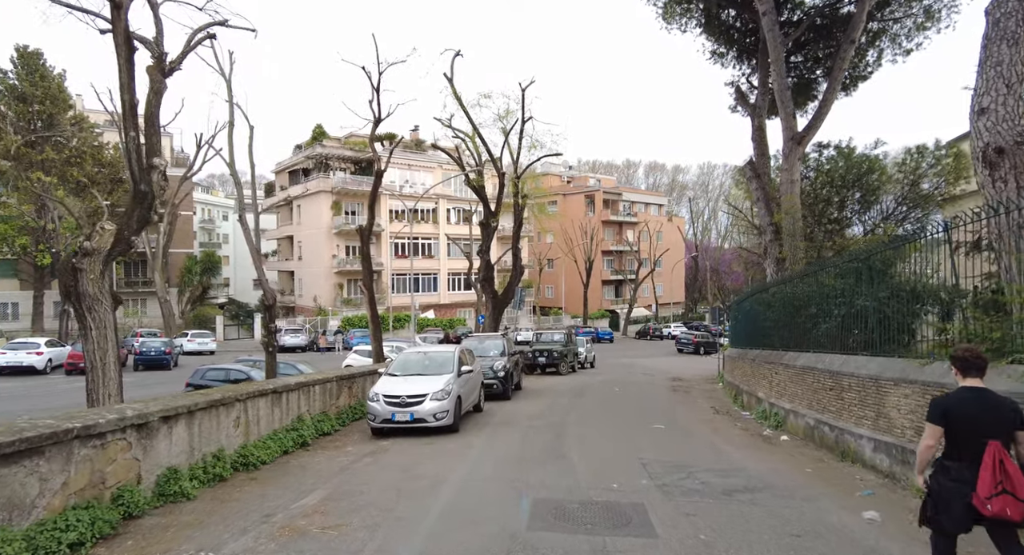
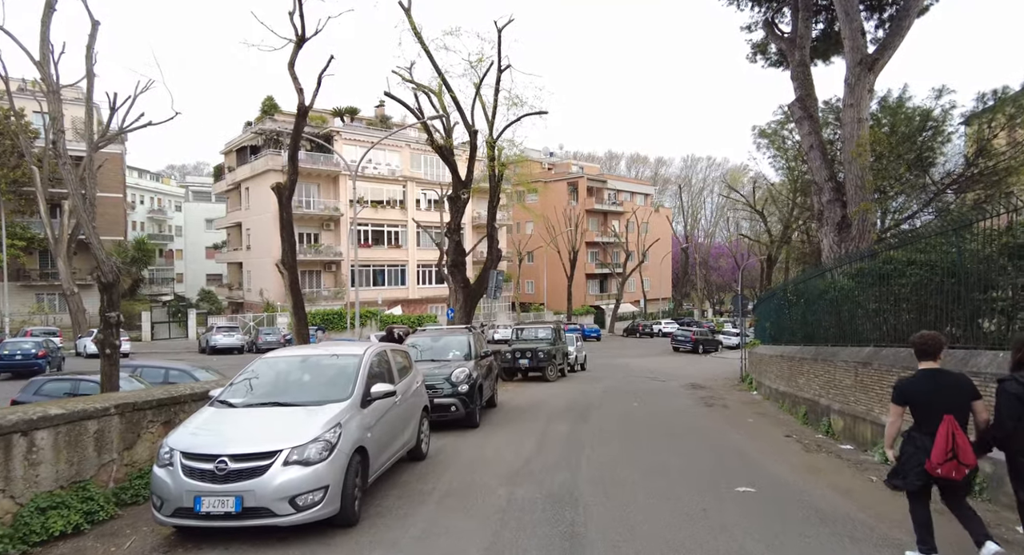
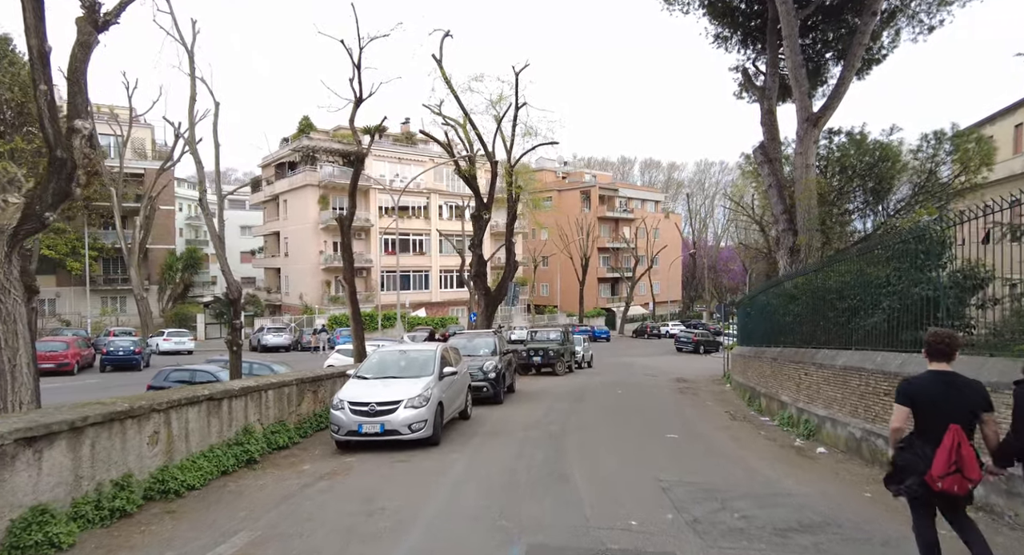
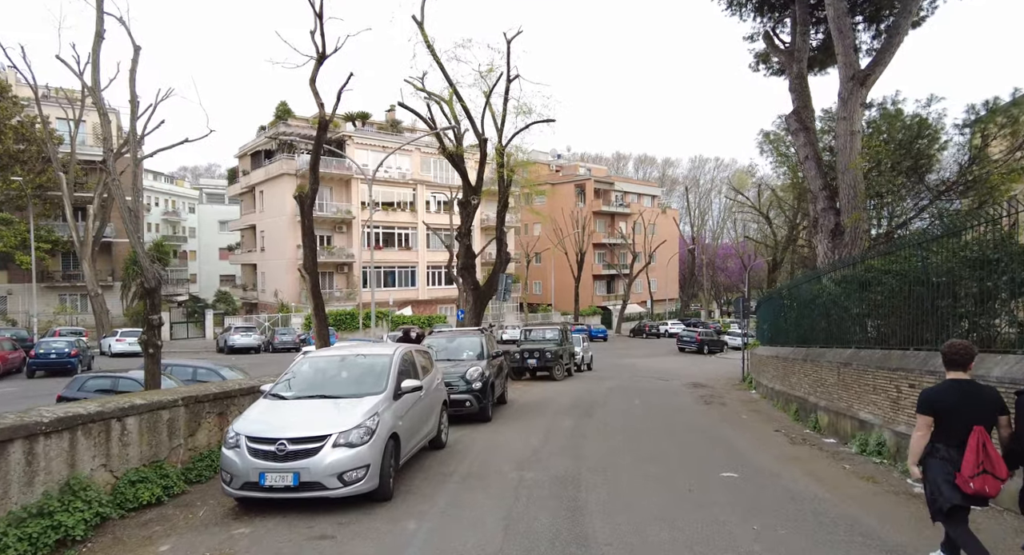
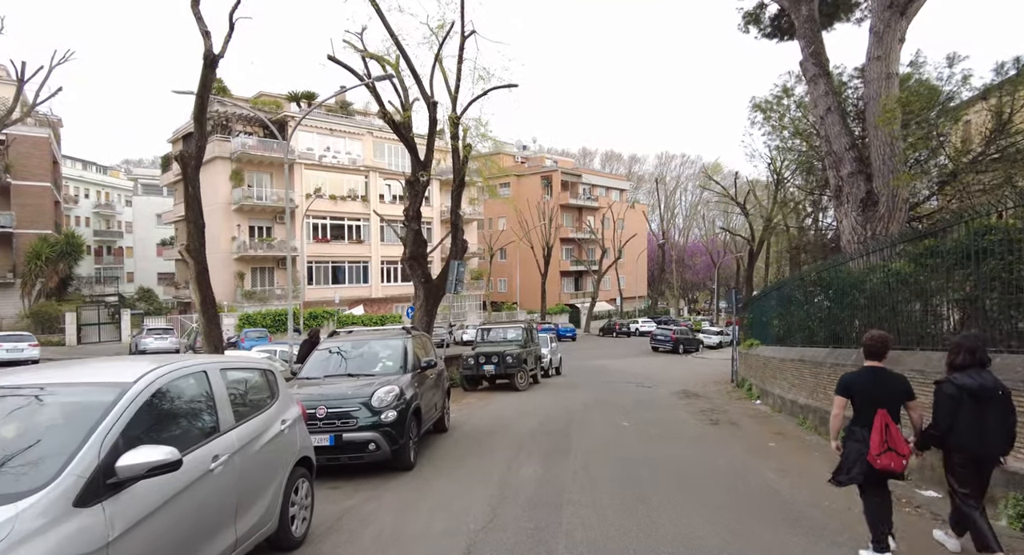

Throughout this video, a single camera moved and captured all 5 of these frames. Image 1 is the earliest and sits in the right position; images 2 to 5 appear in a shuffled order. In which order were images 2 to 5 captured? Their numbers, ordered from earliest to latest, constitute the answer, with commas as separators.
3, 4, 2, 5
